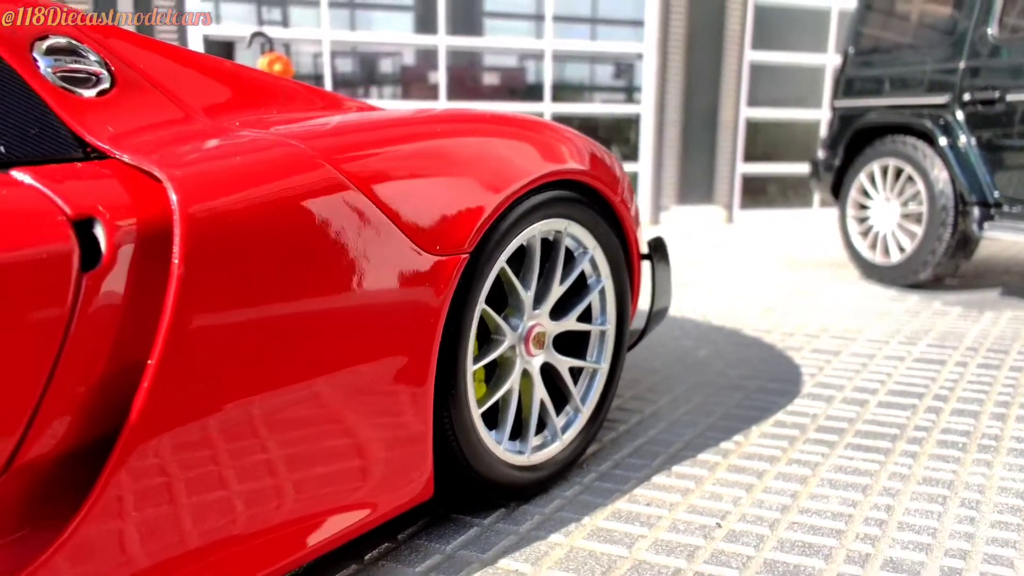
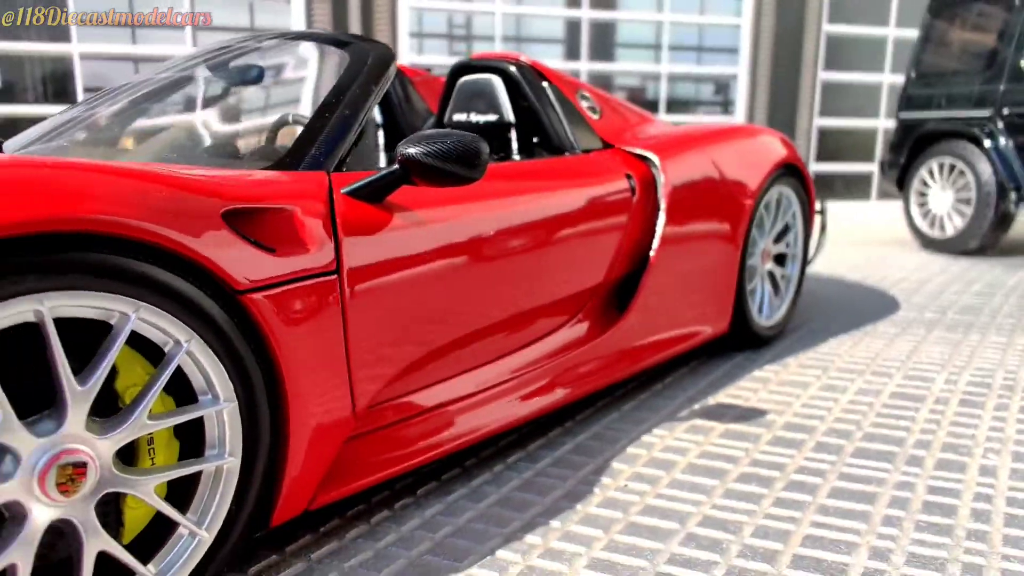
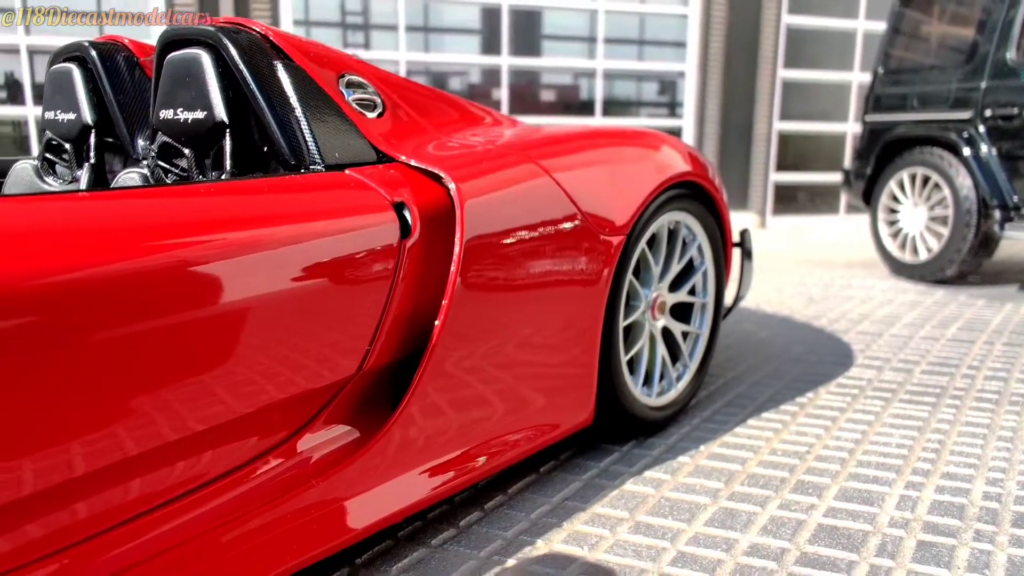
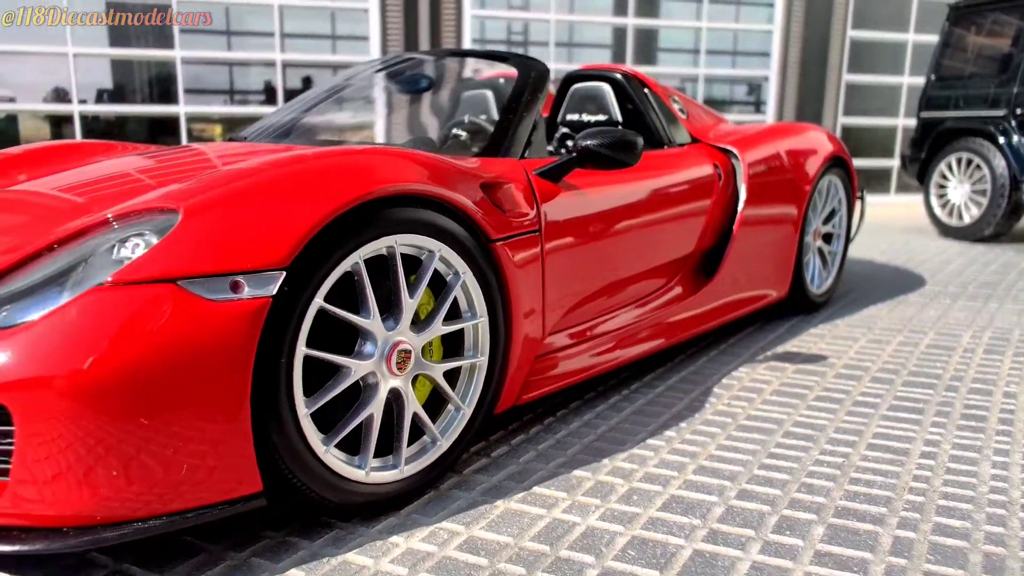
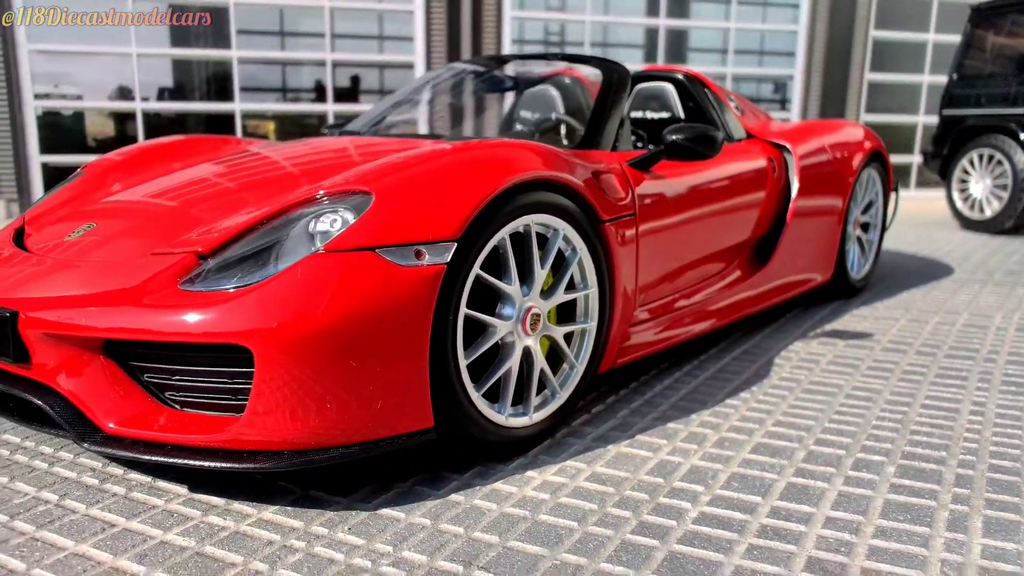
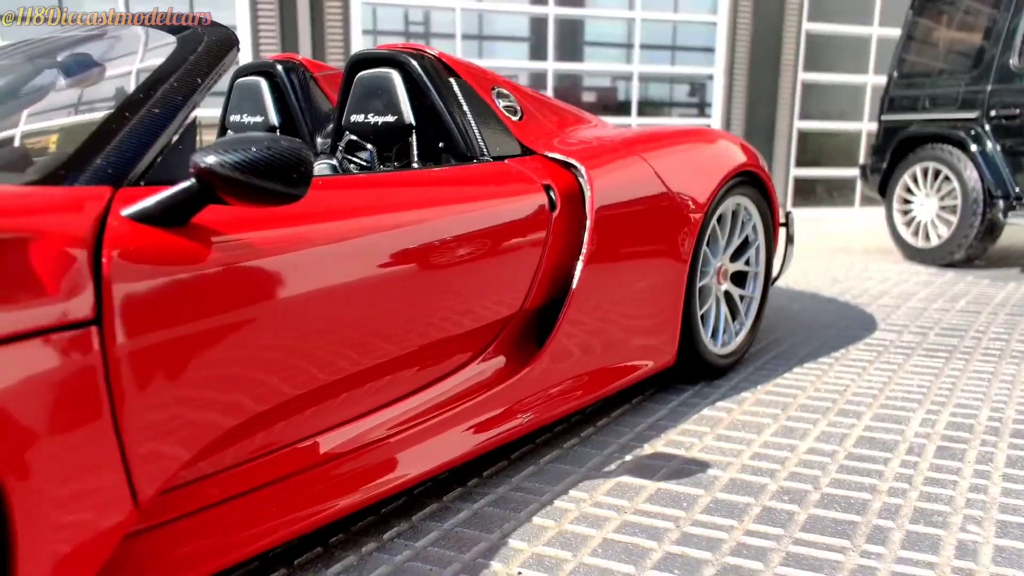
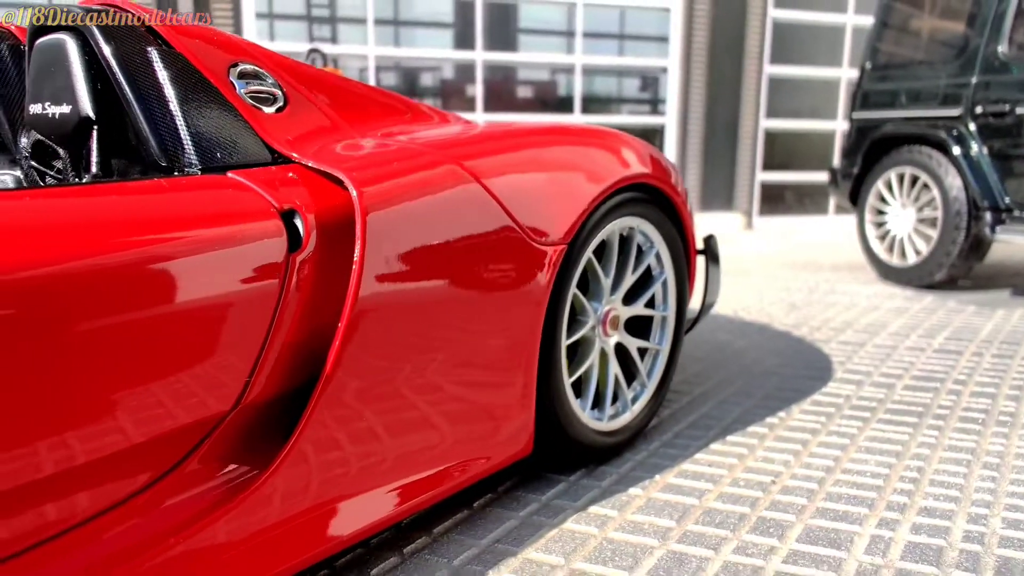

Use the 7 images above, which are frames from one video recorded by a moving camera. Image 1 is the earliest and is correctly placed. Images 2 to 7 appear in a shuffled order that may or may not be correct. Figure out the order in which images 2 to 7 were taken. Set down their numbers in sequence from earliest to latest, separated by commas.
7, 3, 6, 2, 4, 5
